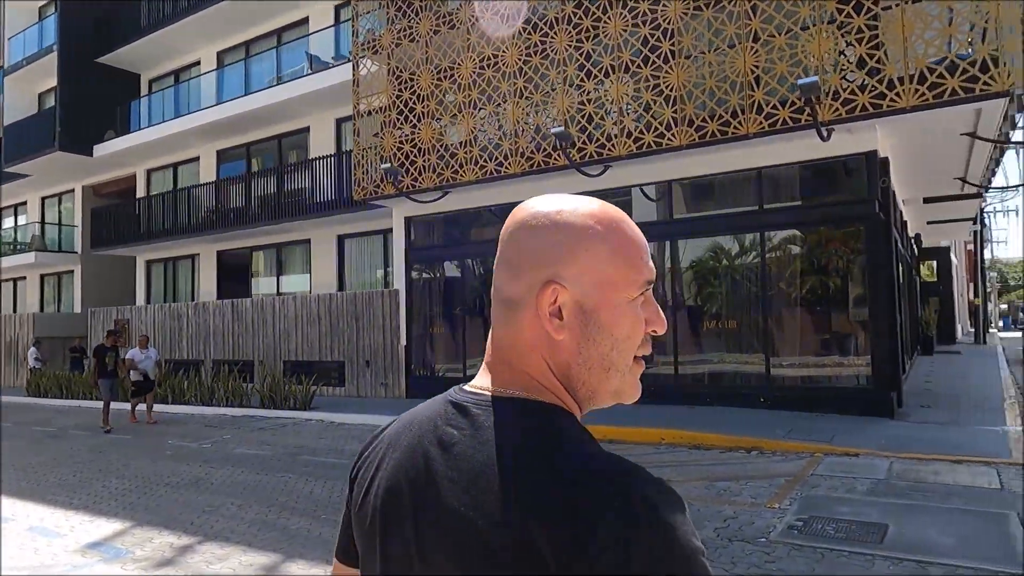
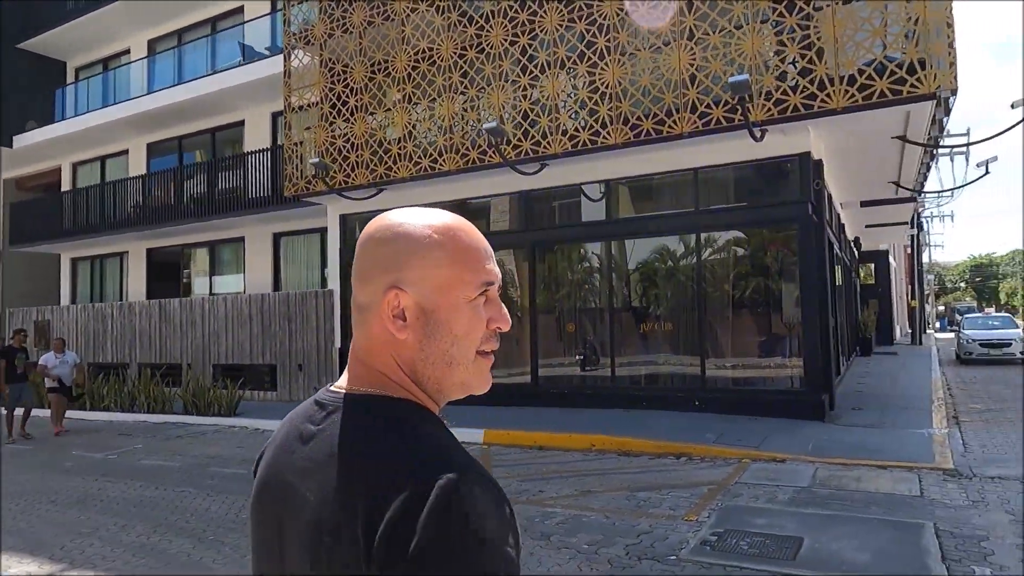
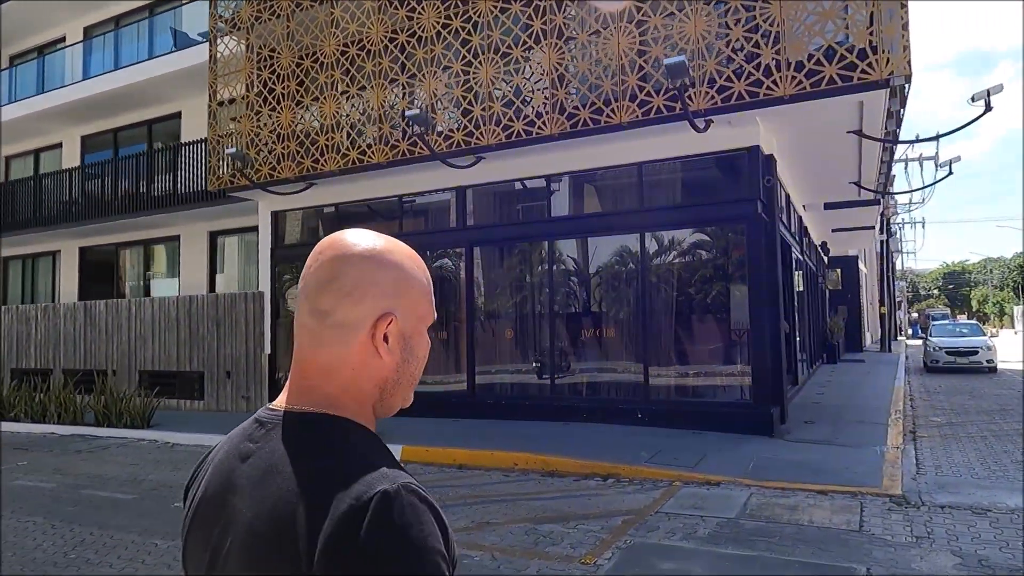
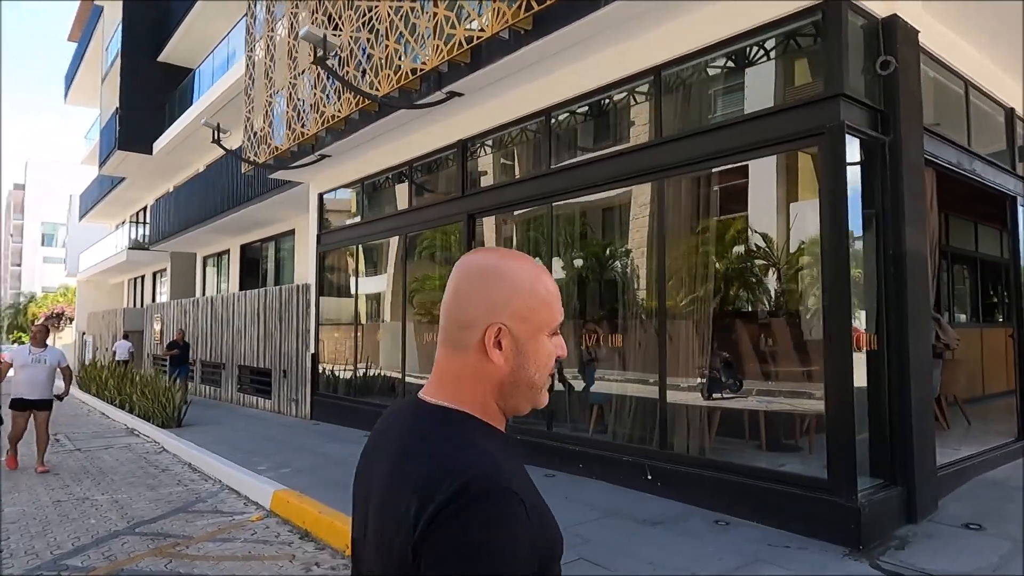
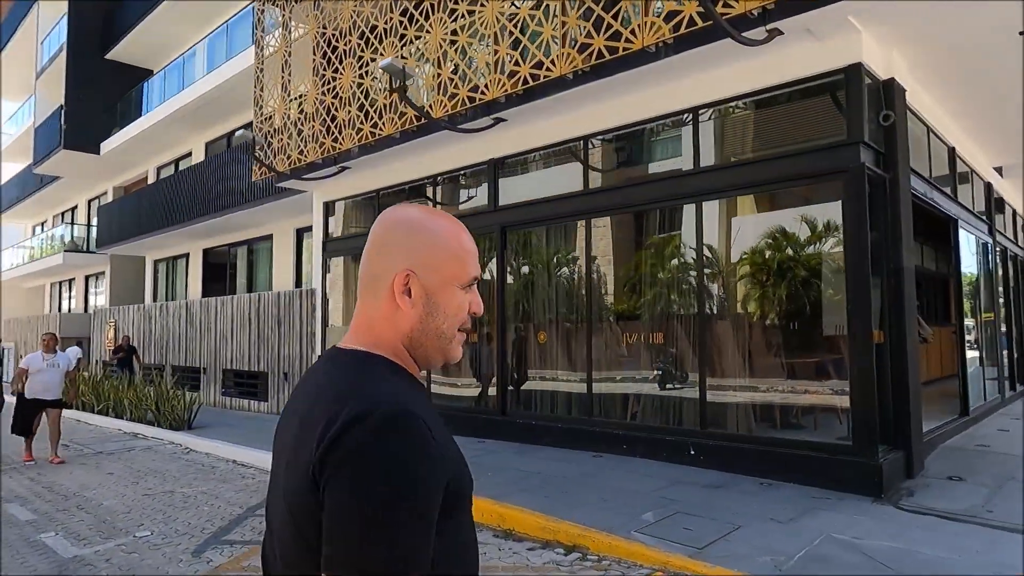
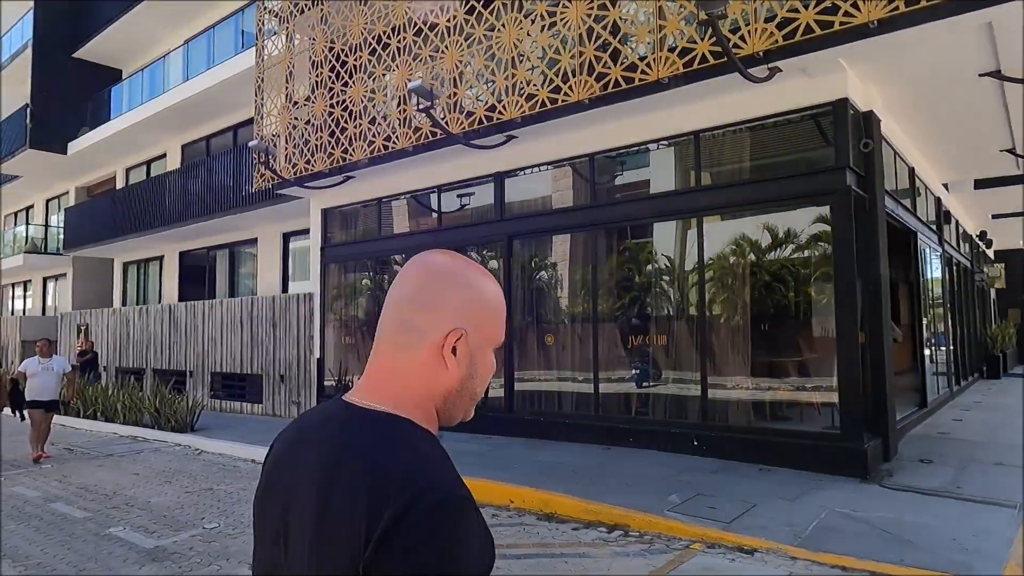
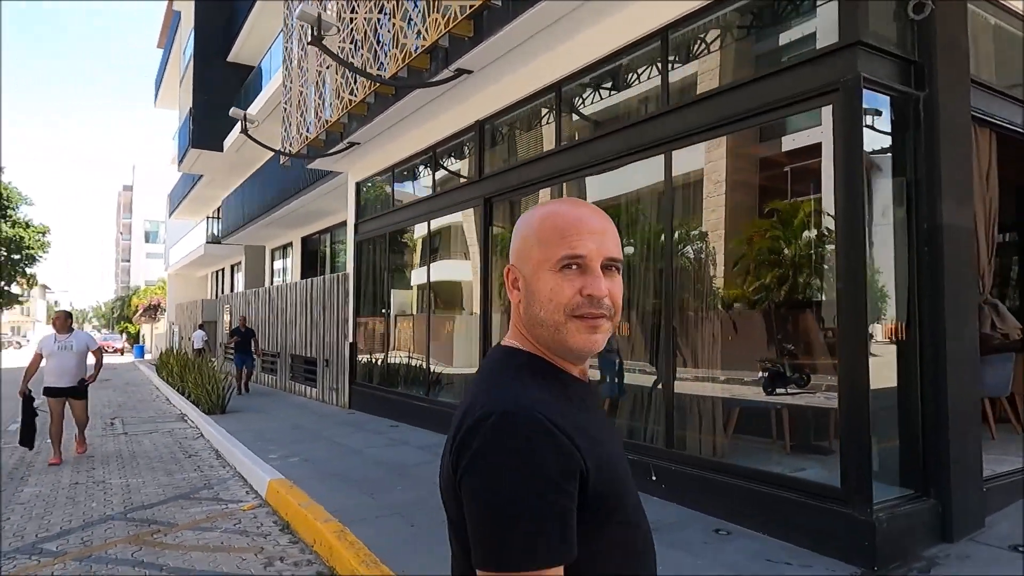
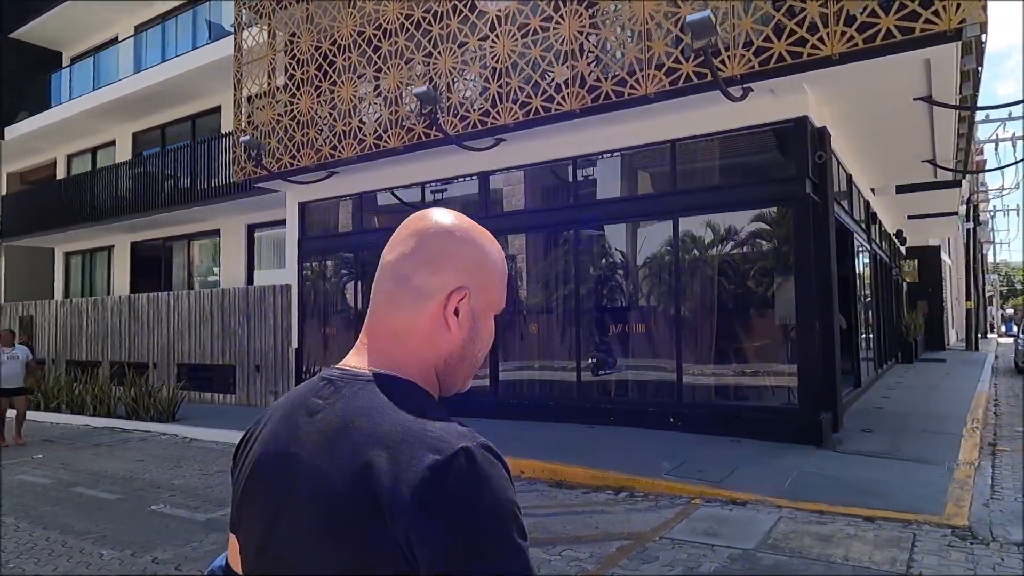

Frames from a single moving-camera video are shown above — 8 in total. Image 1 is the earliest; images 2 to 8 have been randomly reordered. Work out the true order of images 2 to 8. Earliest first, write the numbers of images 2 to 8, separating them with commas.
2, 3, 8, 6, 5, 4, 7
